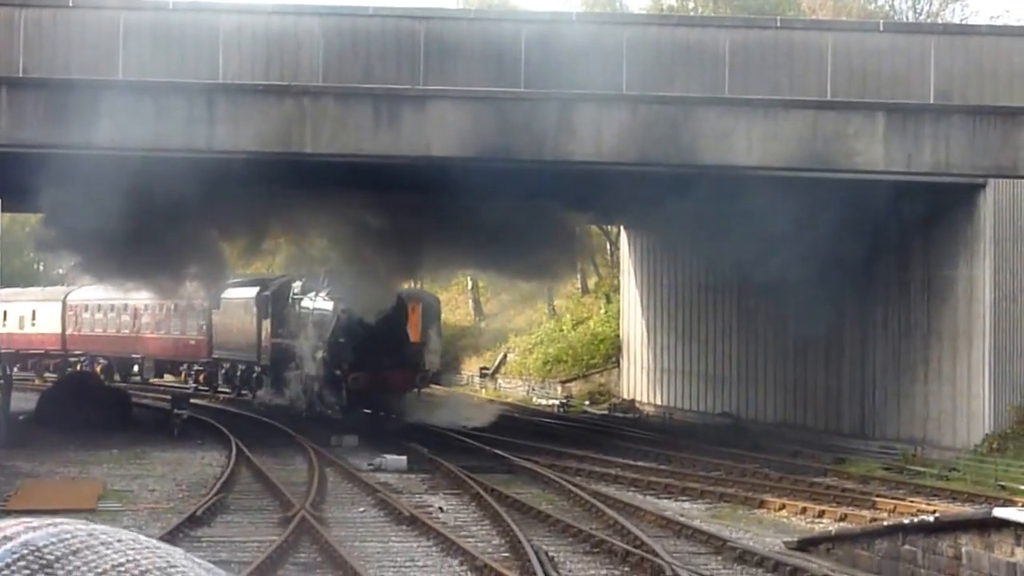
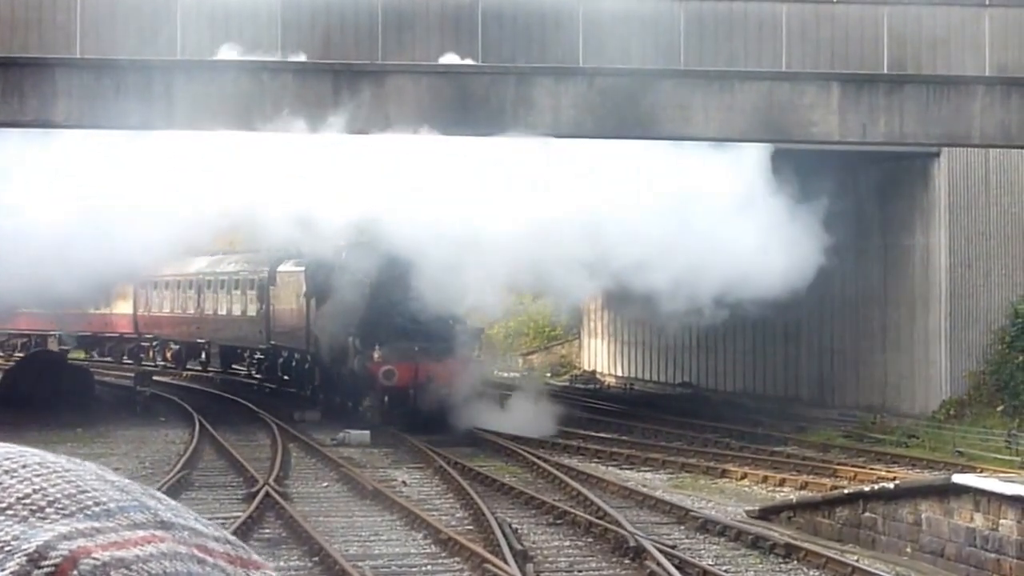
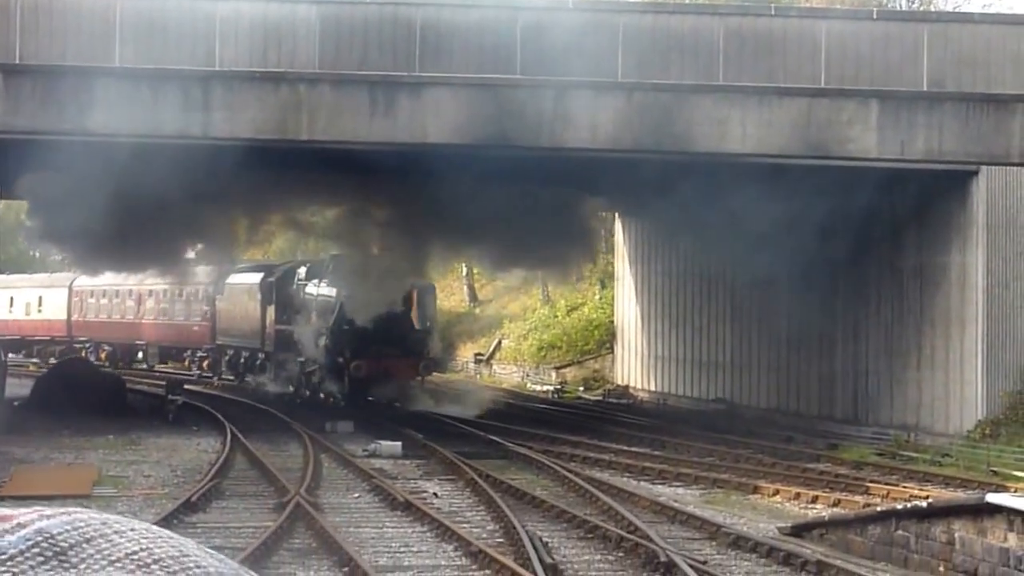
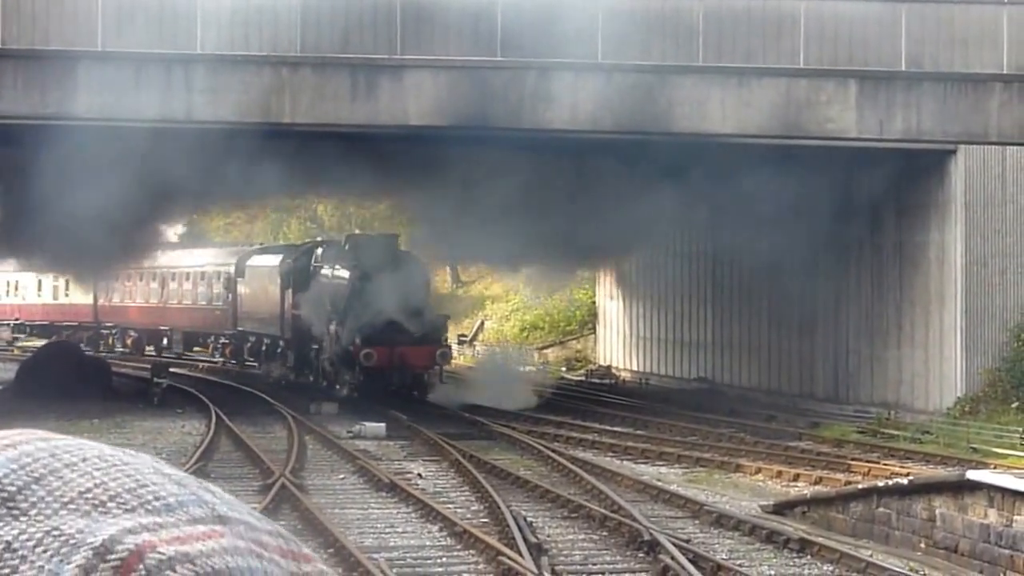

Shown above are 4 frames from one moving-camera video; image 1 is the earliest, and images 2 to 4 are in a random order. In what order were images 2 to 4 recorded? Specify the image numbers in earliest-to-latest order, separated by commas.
3, 4, 2
